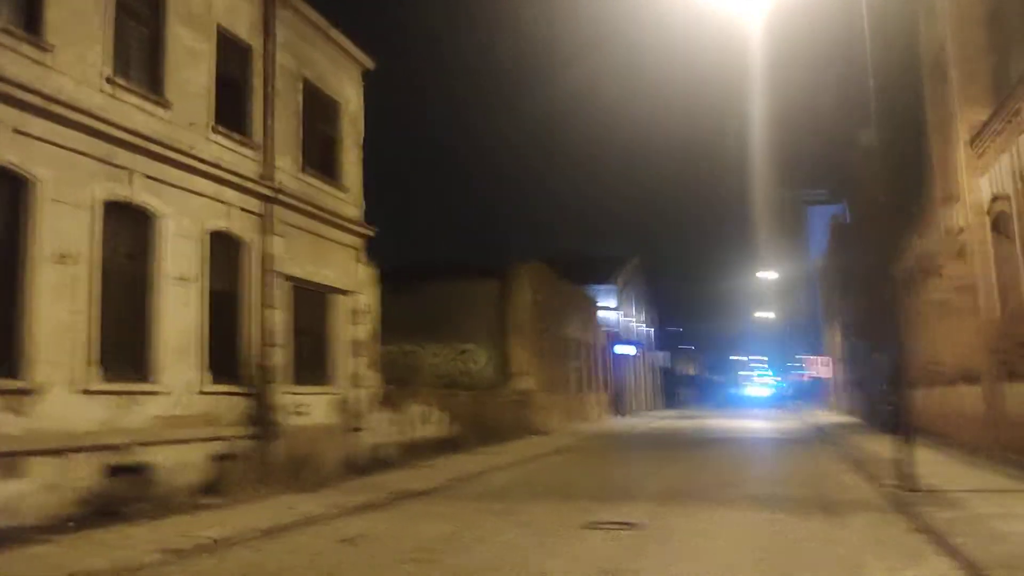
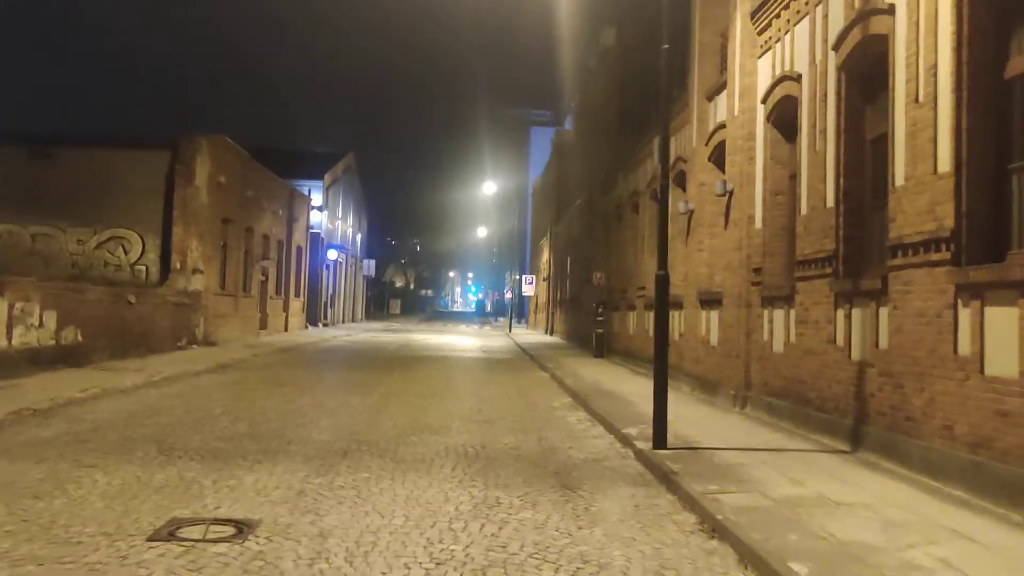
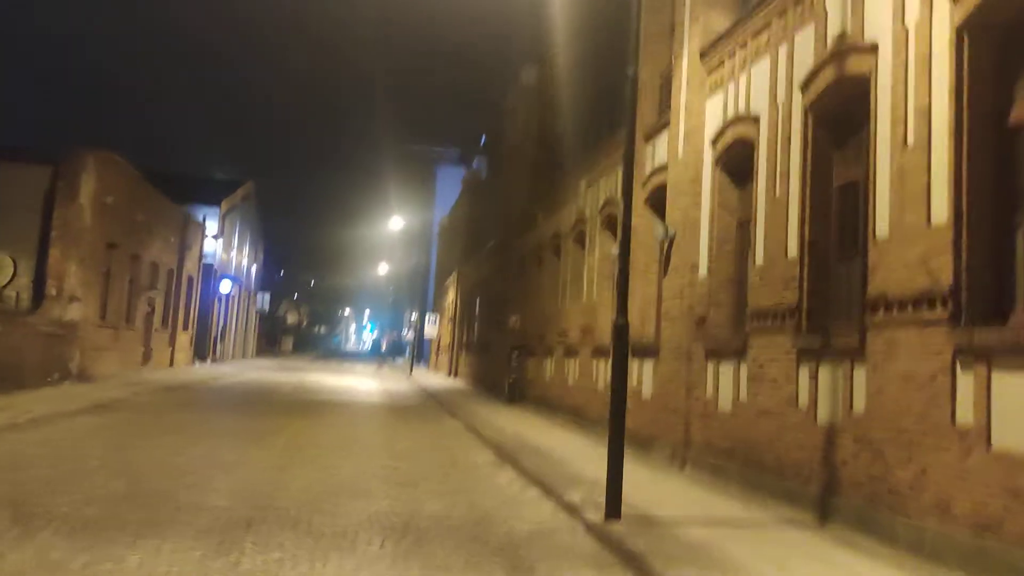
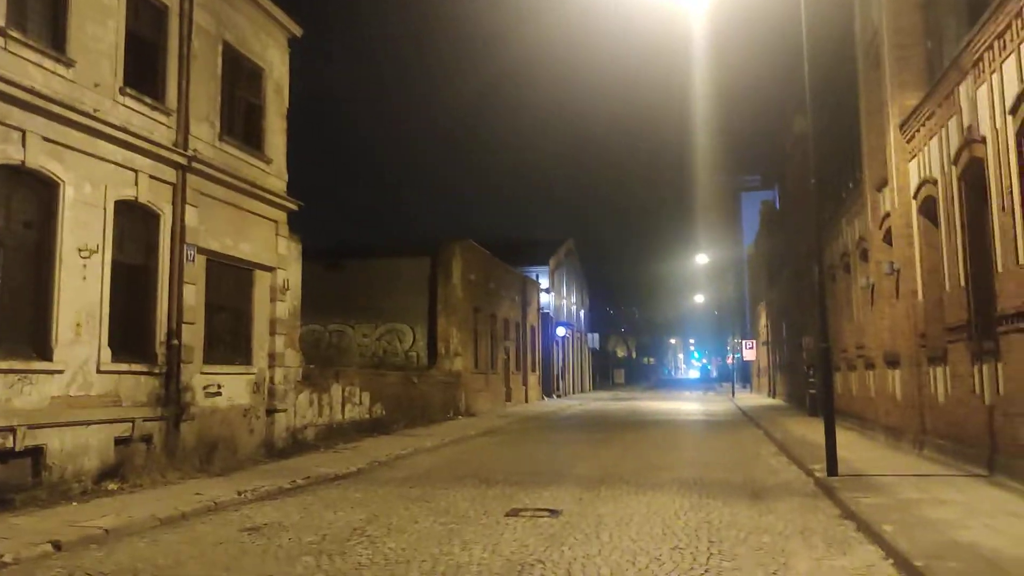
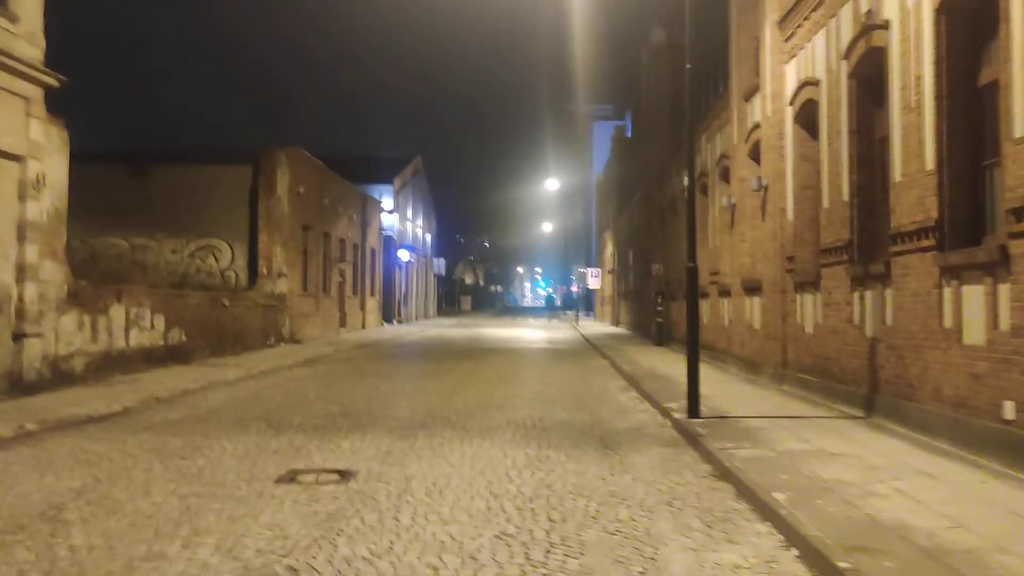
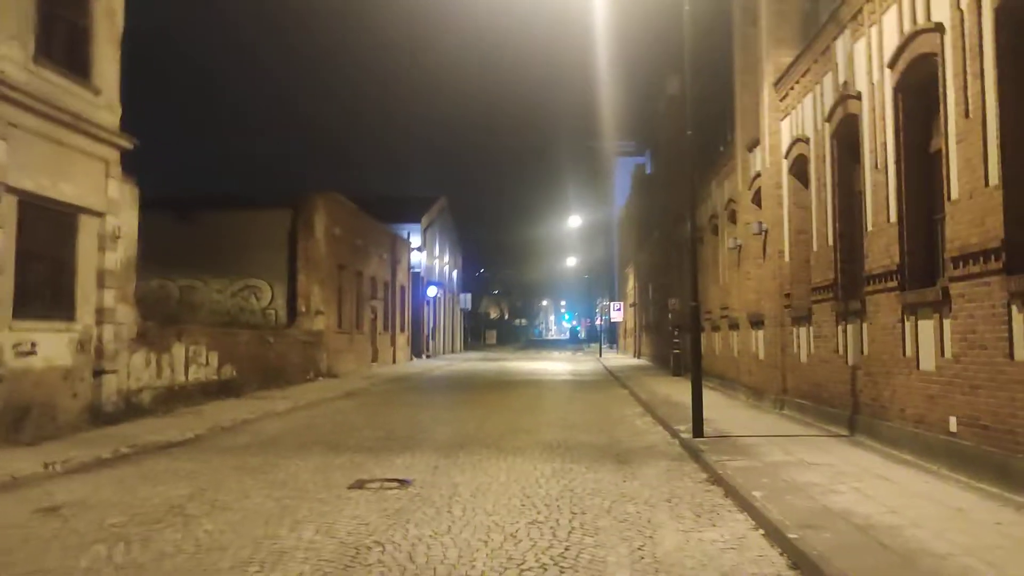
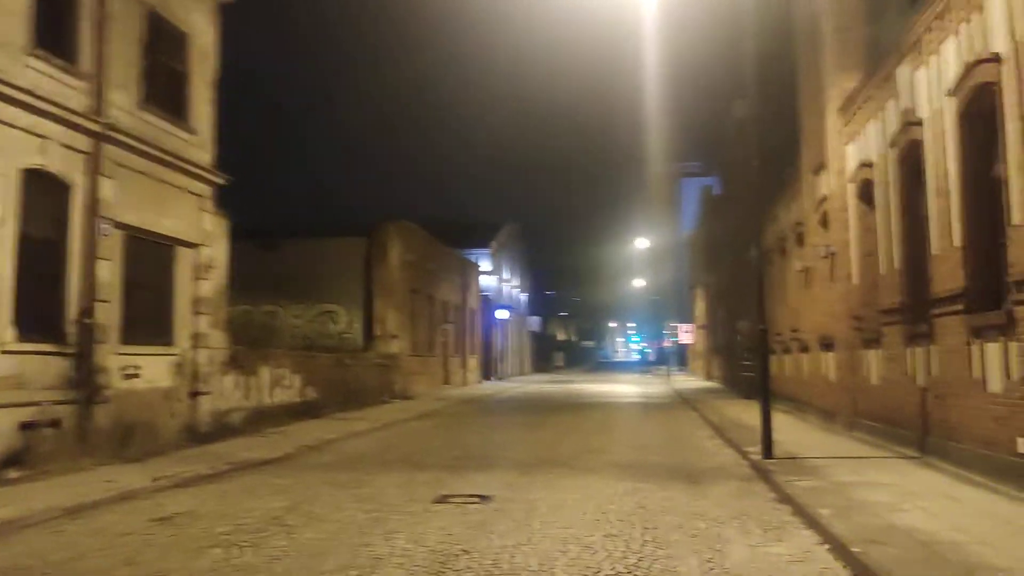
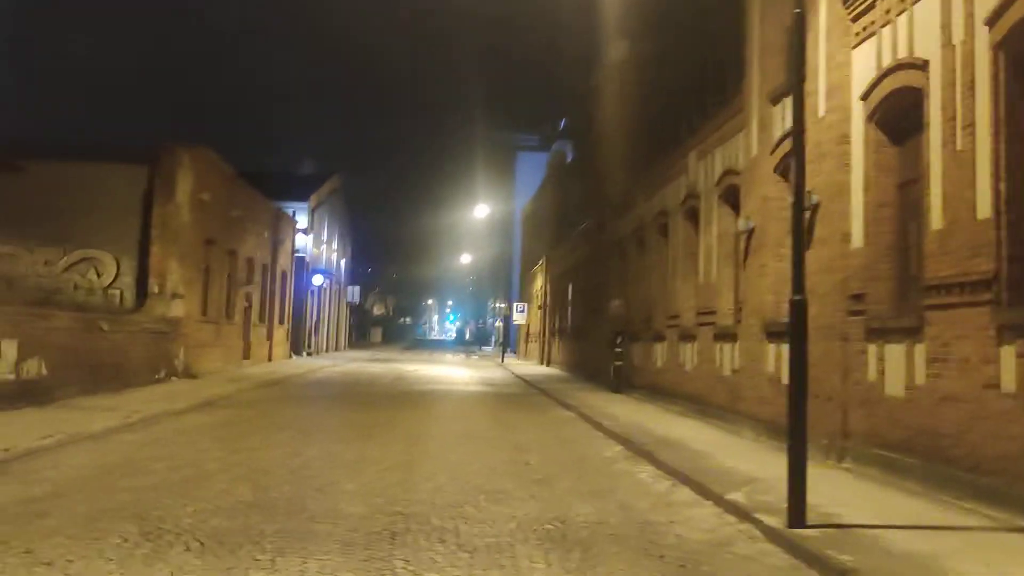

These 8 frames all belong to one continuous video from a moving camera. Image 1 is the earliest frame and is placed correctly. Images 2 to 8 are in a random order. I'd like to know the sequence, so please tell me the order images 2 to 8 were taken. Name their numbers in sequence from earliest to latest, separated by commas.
4, 7, 6, 5, 2, 3, 8
